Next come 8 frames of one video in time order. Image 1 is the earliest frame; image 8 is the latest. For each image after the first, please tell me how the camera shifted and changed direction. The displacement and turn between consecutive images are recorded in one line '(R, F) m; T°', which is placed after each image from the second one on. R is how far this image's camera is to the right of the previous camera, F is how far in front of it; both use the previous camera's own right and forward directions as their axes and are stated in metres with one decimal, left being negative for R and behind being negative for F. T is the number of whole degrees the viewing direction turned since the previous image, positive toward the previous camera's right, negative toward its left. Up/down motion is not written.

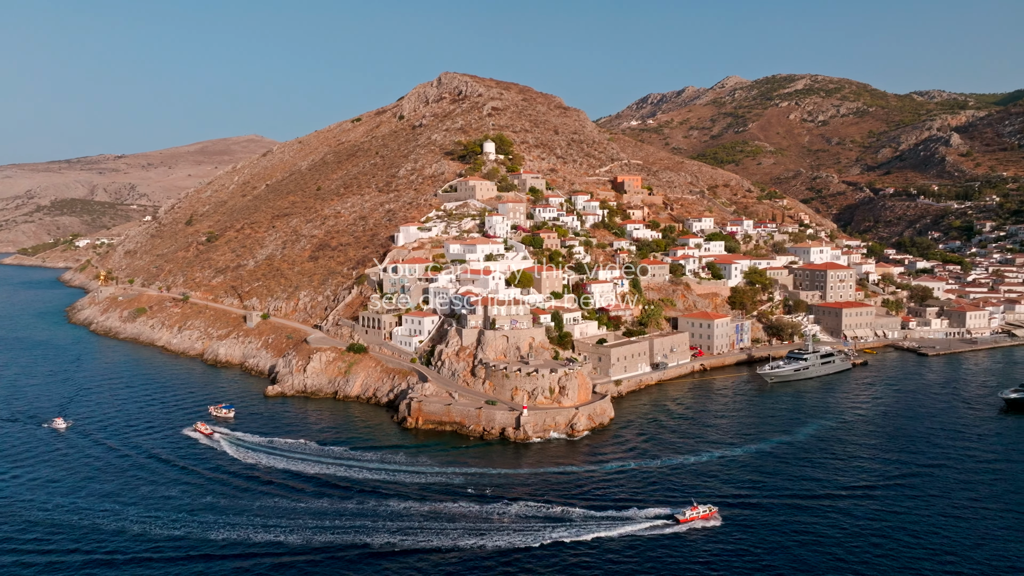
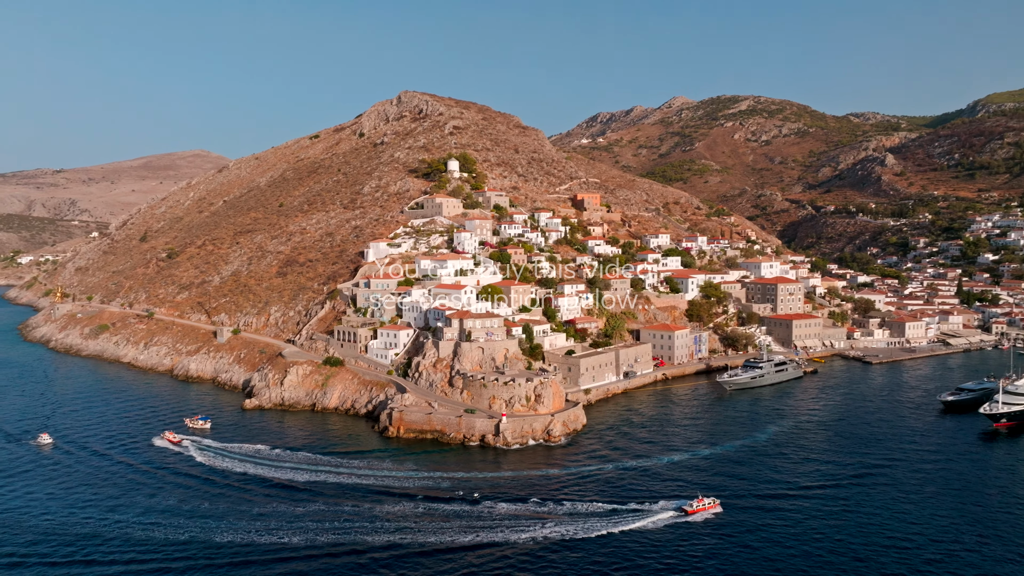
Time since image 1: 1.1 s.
(-1.5, -1.9) m; +4°
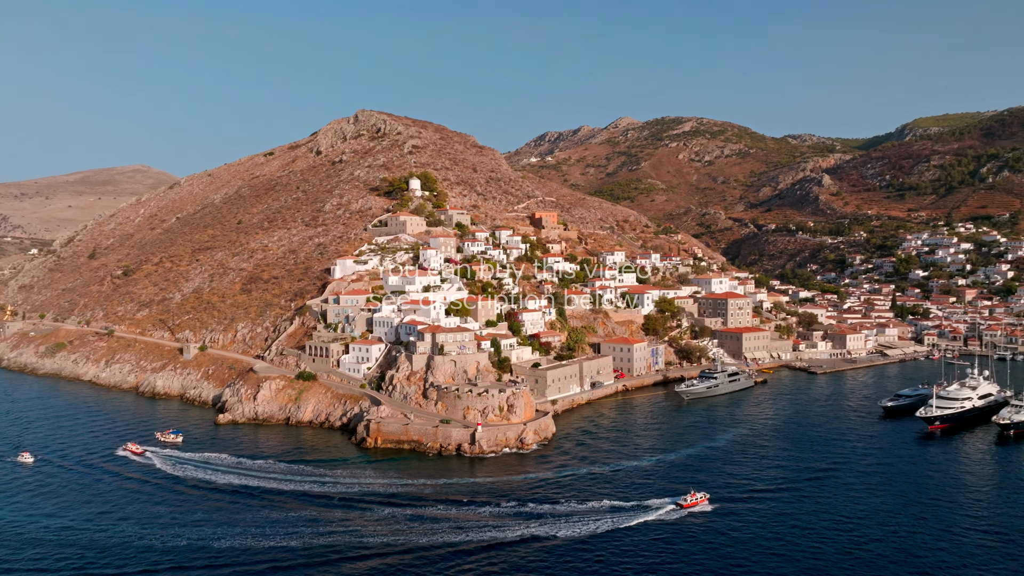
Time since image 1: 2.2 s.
(-1.5, -2.0) m; +4°
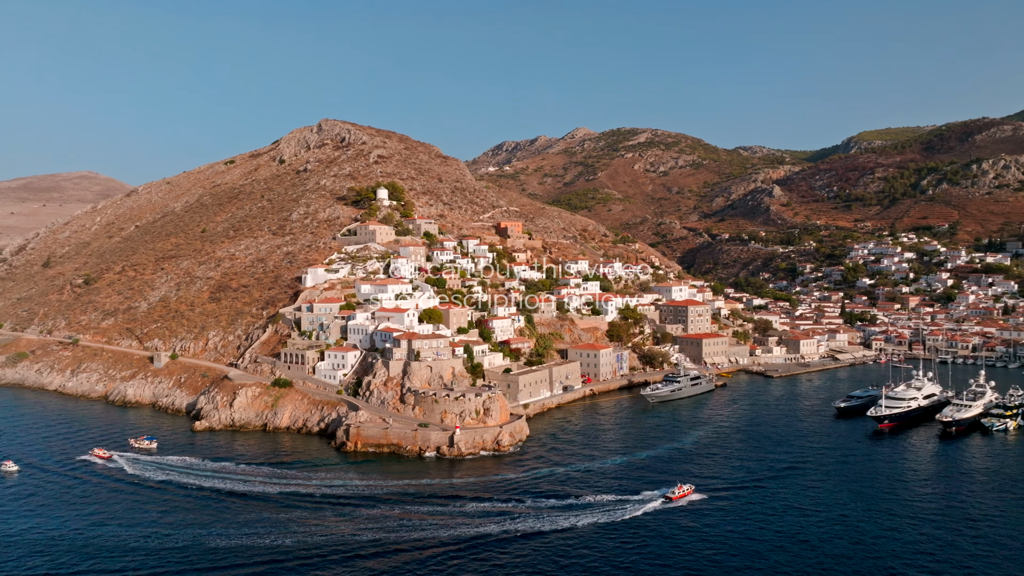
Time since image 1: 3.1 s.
(-1.2, -1.7) m; +3°
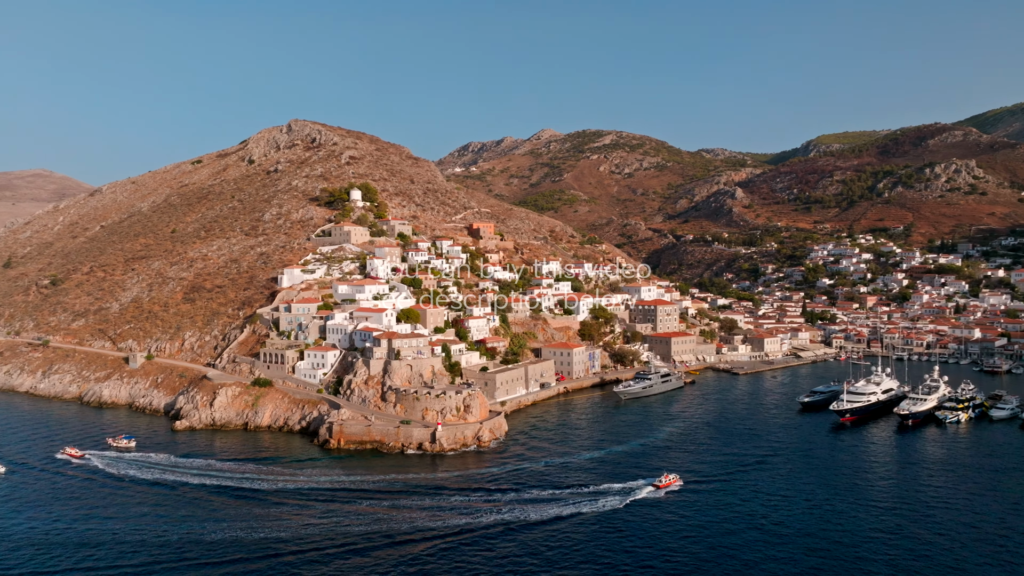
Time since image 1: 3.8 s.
(-0.9, -1.3) m; +3°
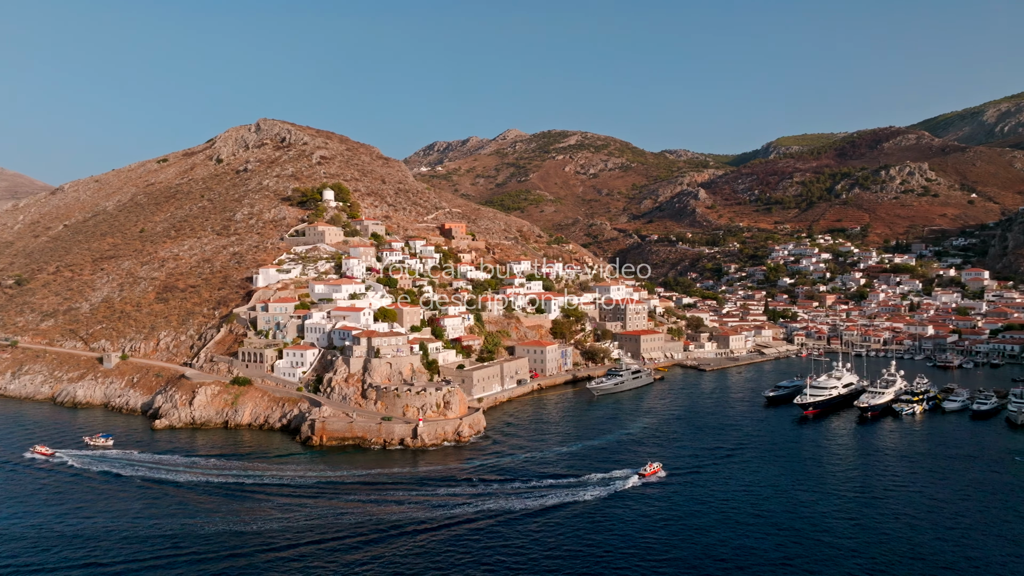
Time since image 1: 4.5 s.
(-0.9, -1.3) m; +3°
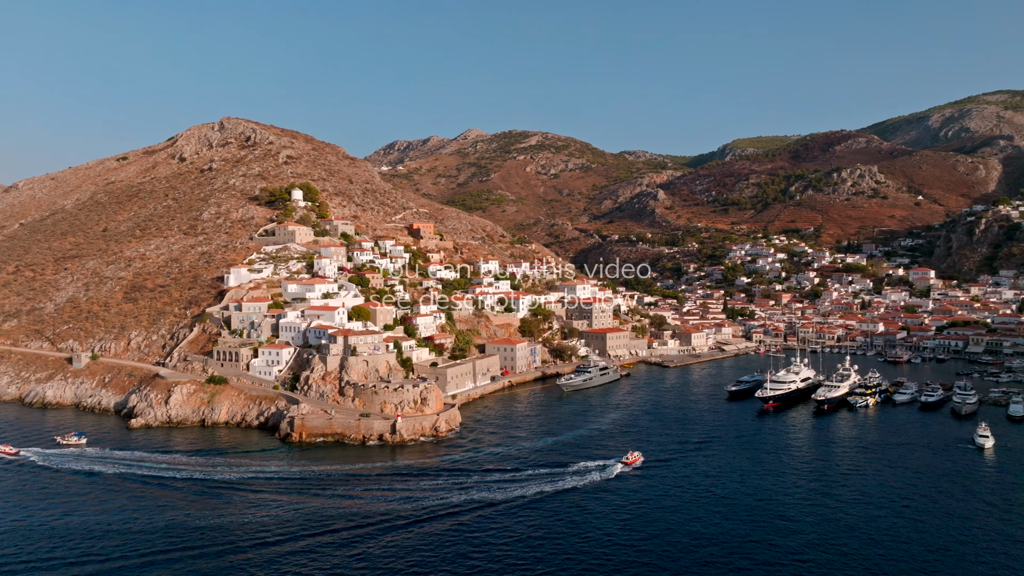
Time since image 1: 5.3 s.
(-1.0, -1.5) m; +3°
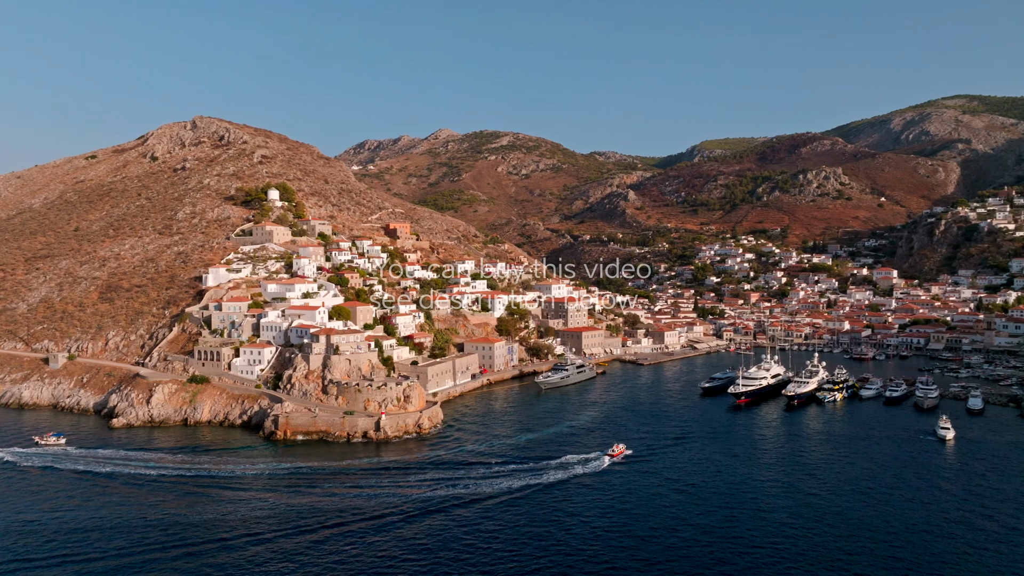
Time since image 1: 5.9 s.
(-0.8, -1.0) m; +2°
